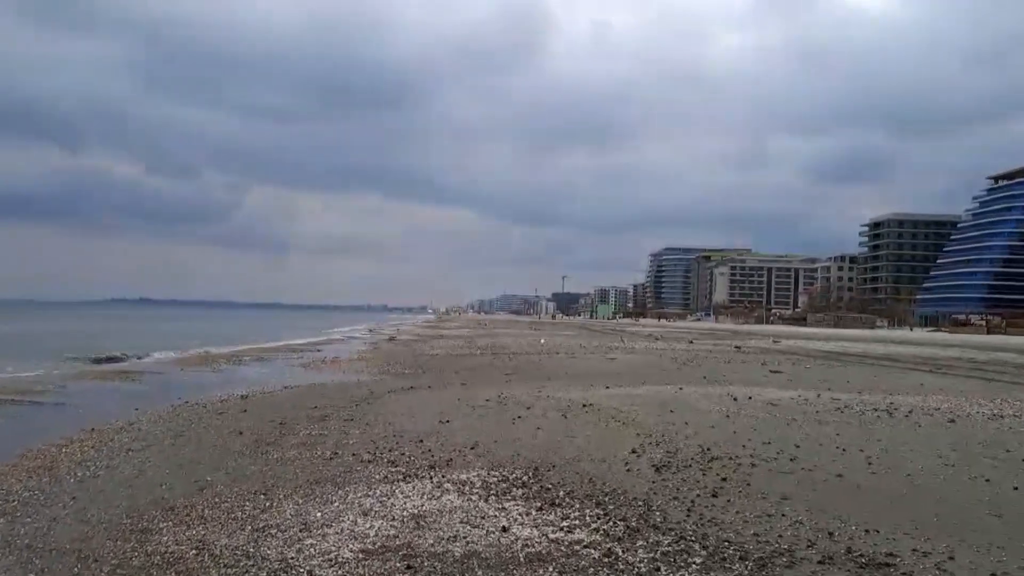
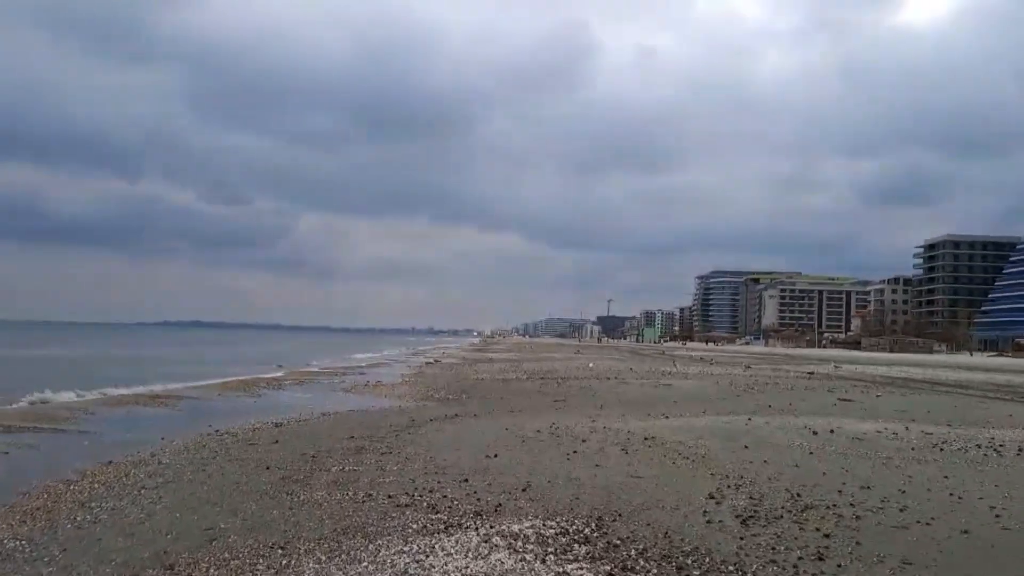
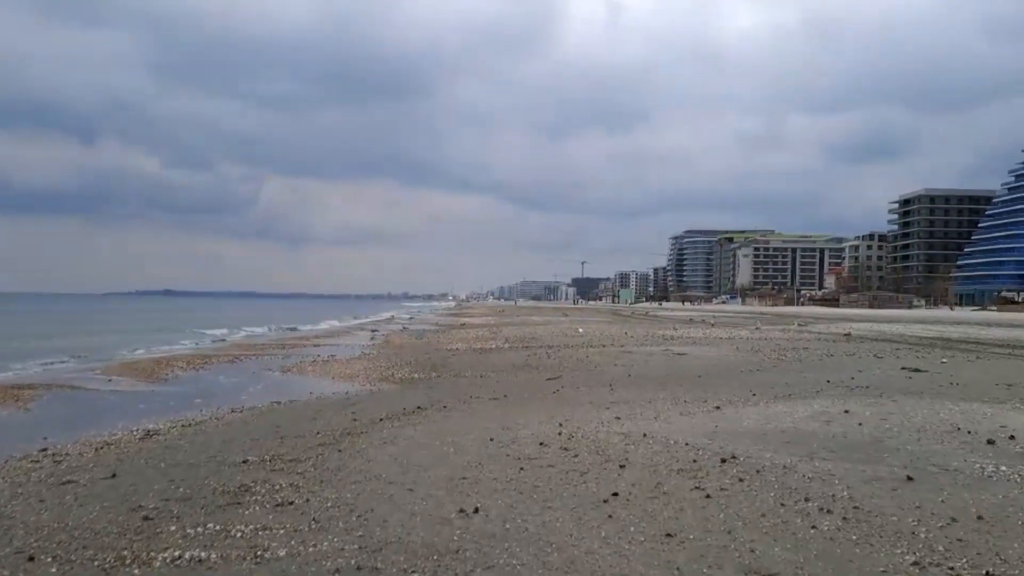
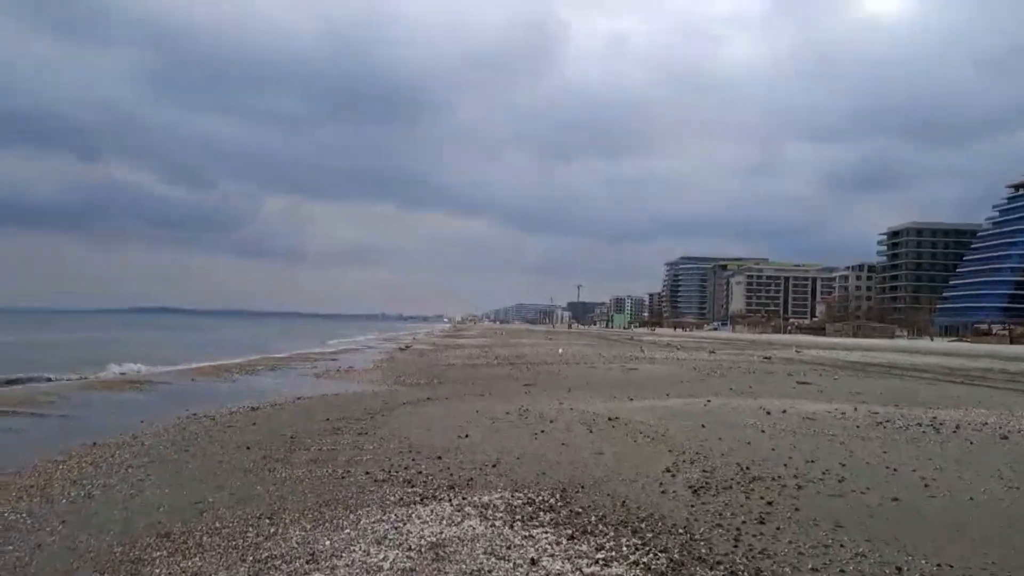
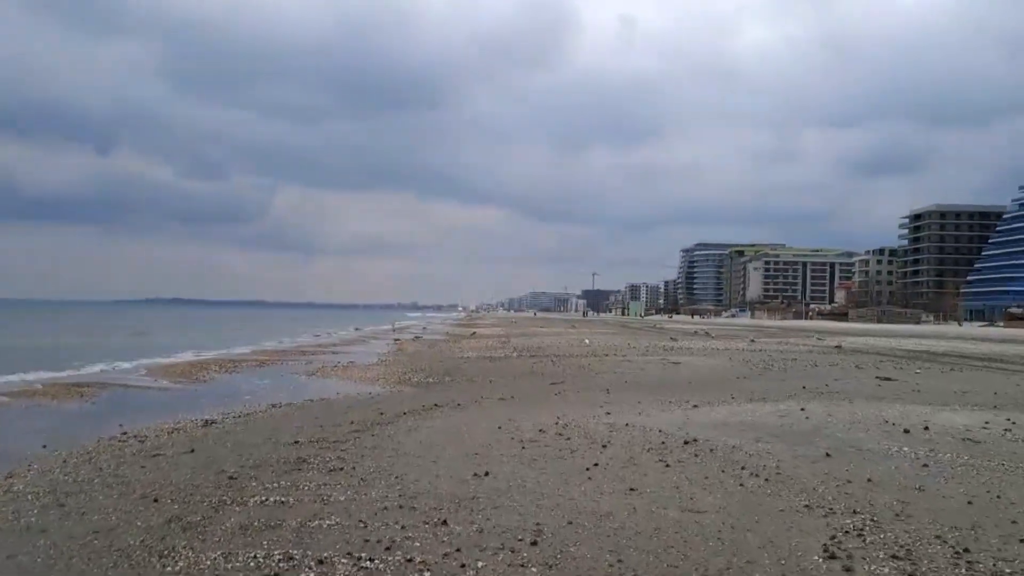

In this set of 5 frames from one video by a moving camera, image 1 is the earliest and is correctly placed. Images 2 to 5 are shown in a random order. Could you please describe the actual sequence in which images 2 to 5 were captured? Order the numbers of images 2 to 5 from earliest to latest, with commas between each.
4, 2, 5, 3
